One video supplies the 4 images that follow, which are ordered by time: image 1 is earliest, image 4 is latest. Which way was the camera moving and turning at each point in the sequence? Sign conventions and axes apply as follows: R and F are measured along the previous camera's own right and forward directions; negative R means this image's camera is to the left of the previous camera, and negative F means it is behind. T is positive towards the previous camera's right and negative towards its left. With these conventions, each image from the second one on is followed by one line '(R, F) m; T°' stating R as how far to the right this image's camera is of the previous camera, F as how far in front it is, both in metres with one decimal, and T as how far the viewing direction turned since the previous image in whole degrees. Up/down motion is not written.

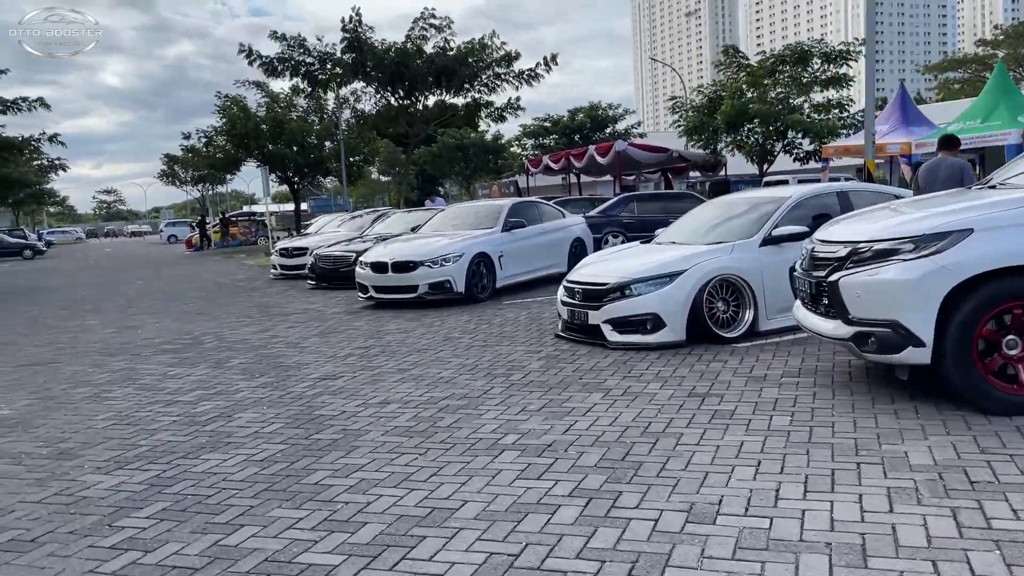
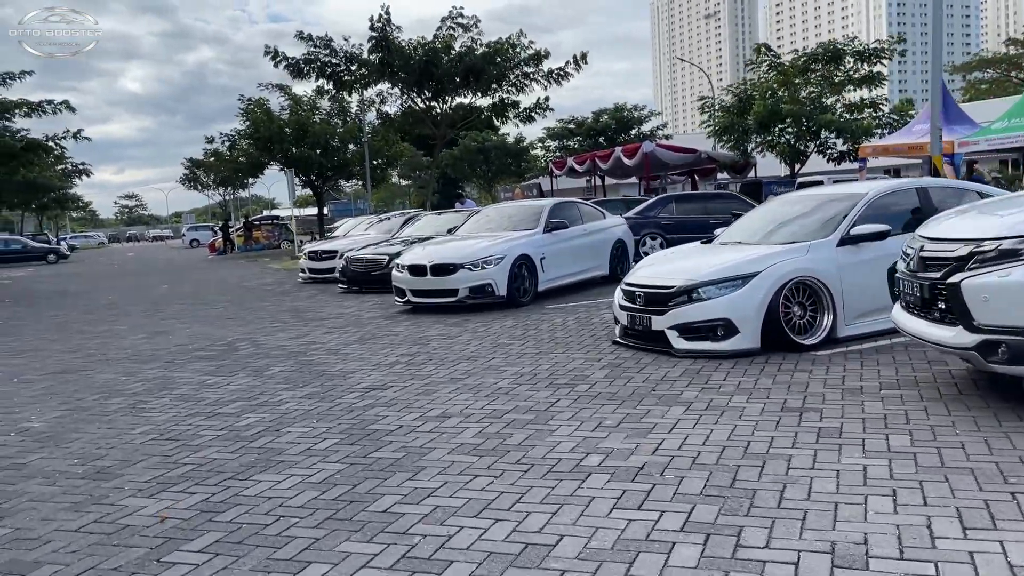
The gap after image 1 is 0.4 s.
(-0.4, +0.5) m; -1°
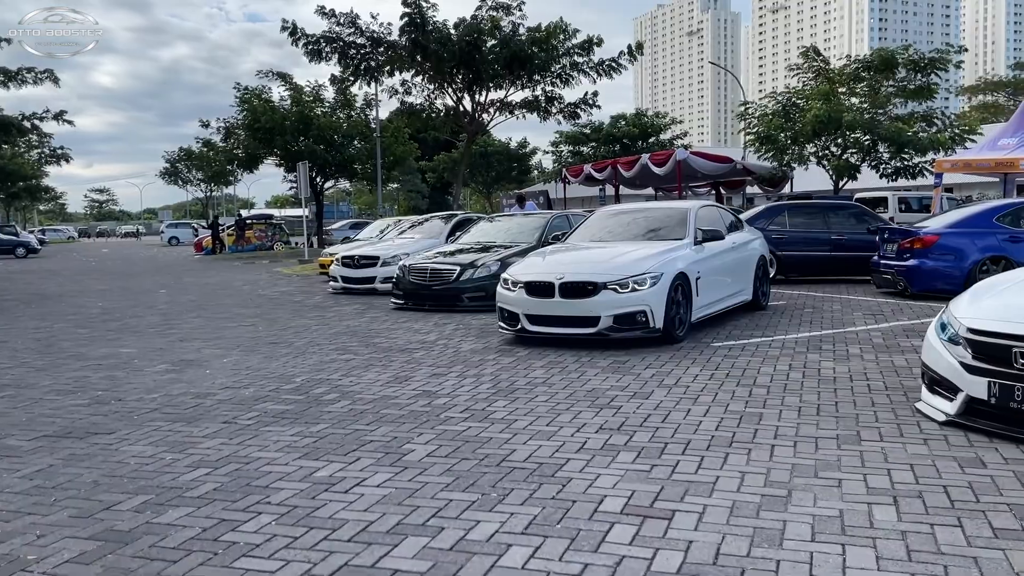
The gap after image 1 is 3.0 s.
(-1.9, +3.1) m; +2°
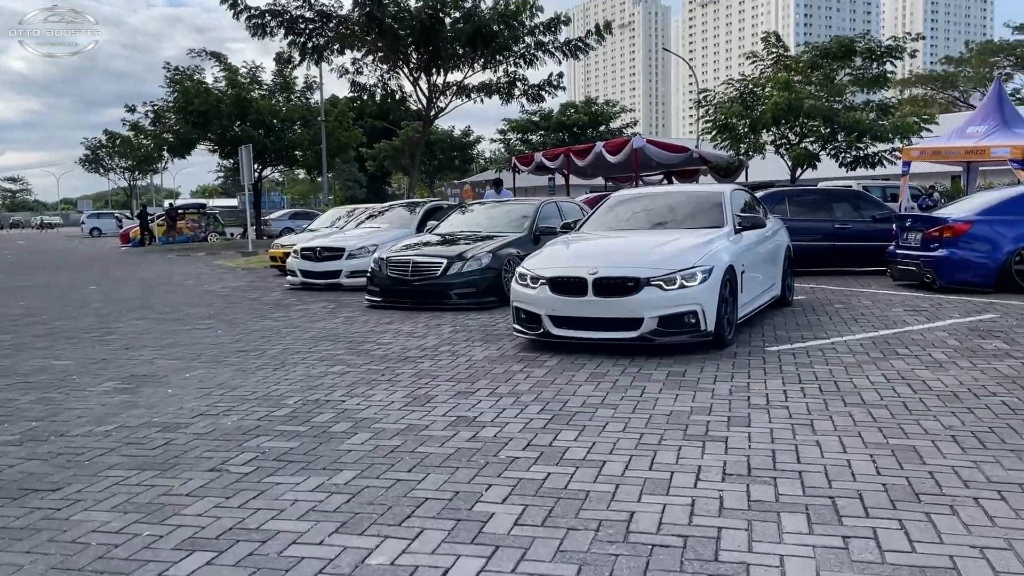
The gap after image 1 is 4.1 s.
(-0.8, +1.4) m; +5°
